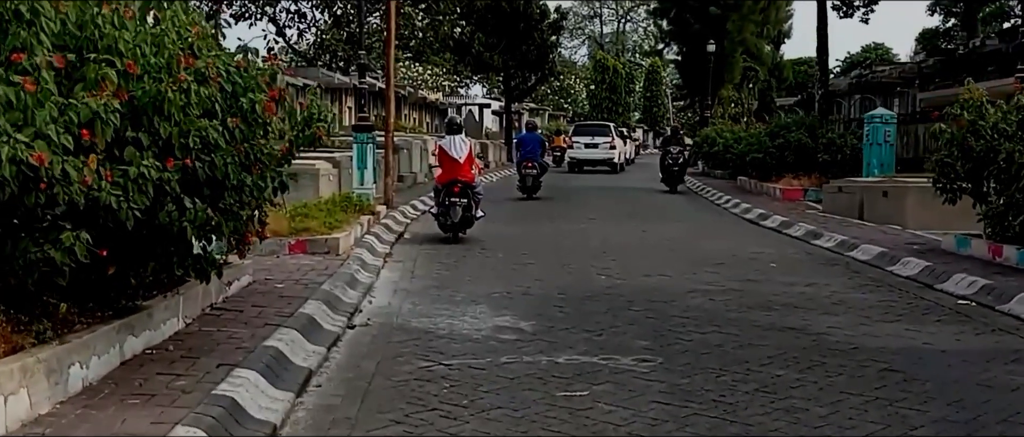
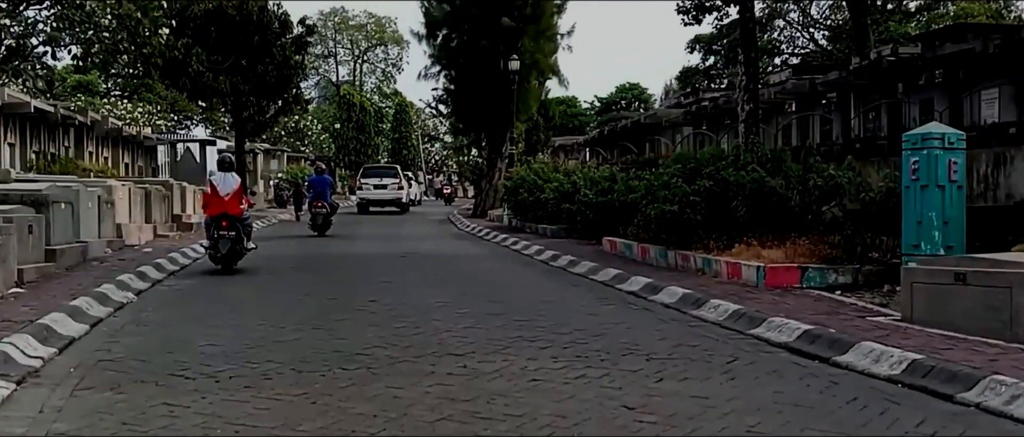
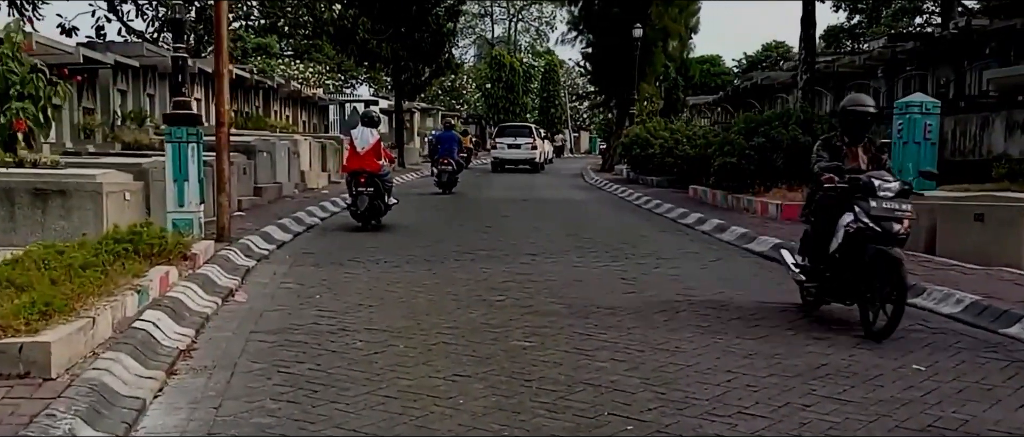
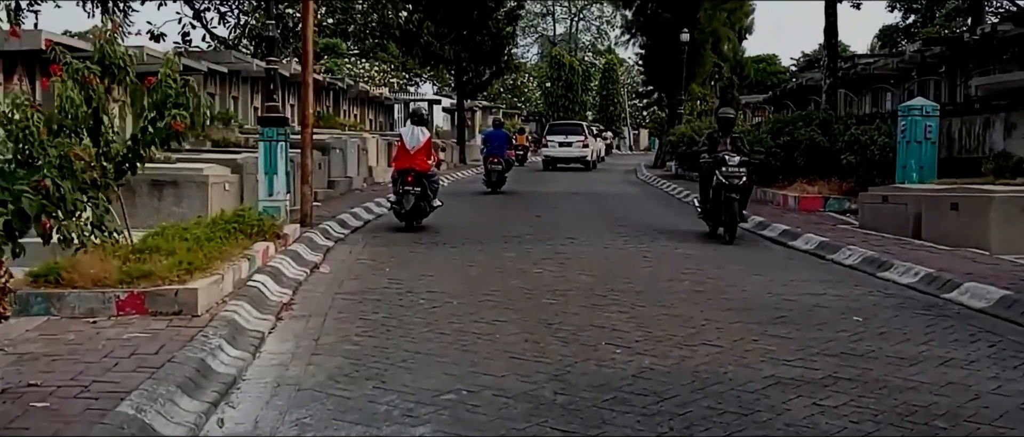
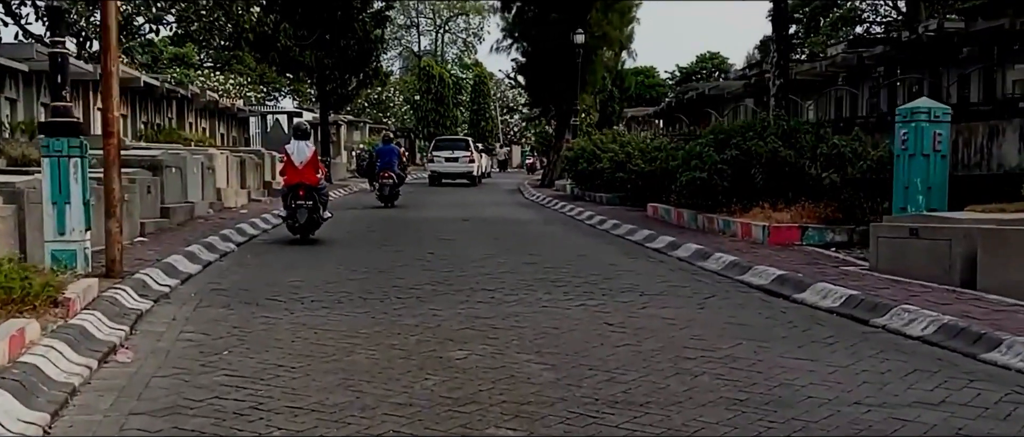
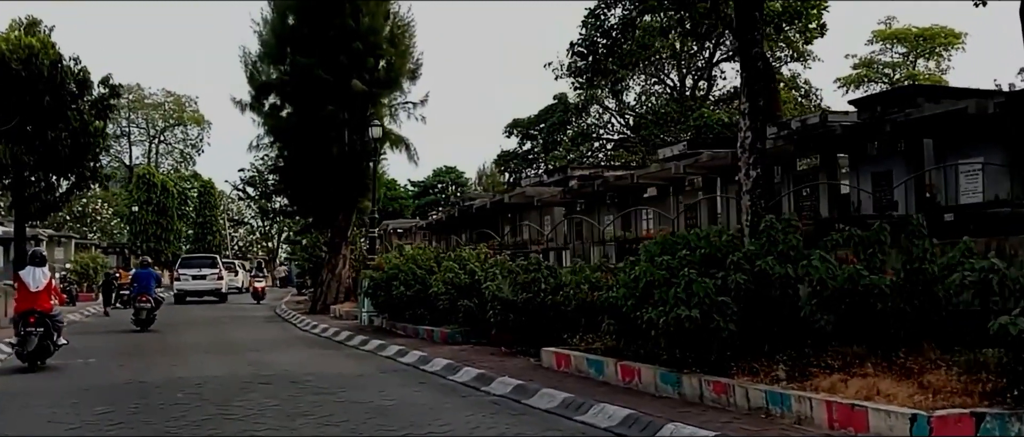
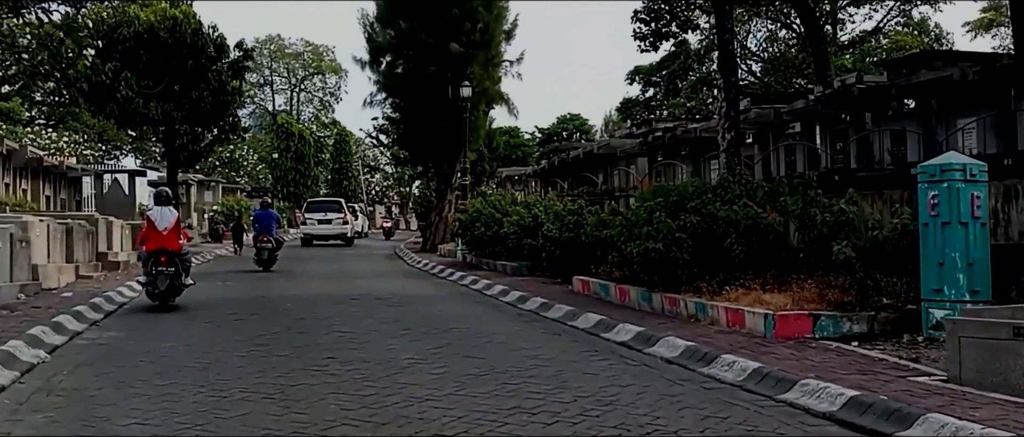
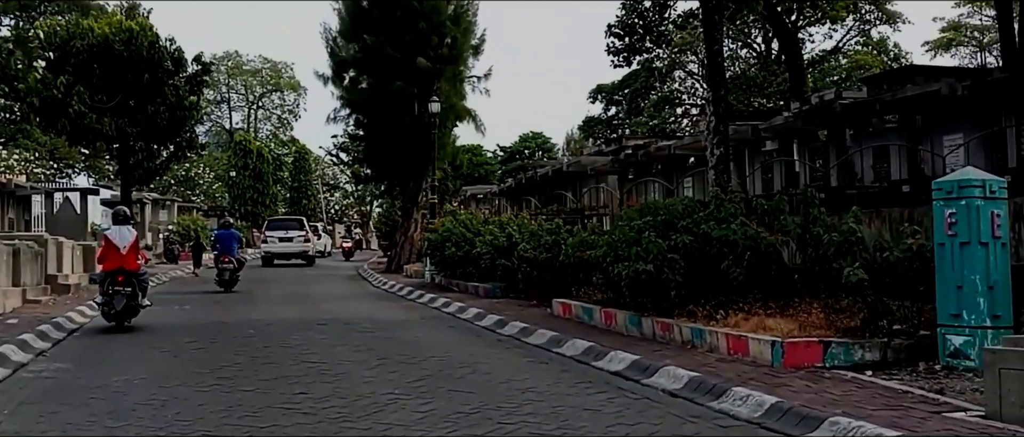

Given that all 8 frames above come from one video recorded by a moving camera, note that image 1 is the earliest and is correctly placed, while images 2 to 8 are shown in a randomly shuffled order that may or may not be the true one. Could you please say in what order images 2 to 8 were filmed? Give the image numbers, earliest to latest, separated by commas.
4, 3, 5, 2, 7, 8, 6
